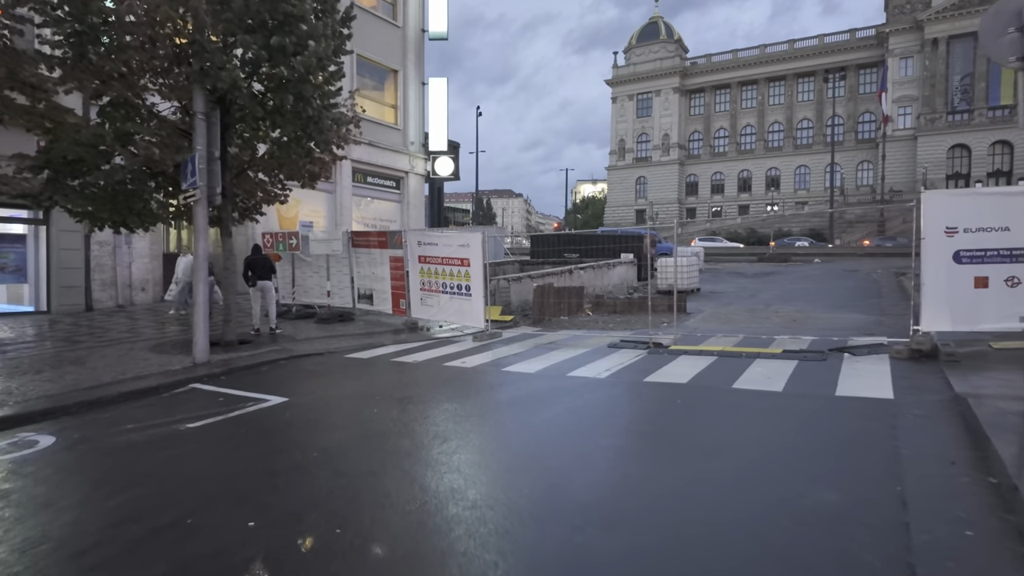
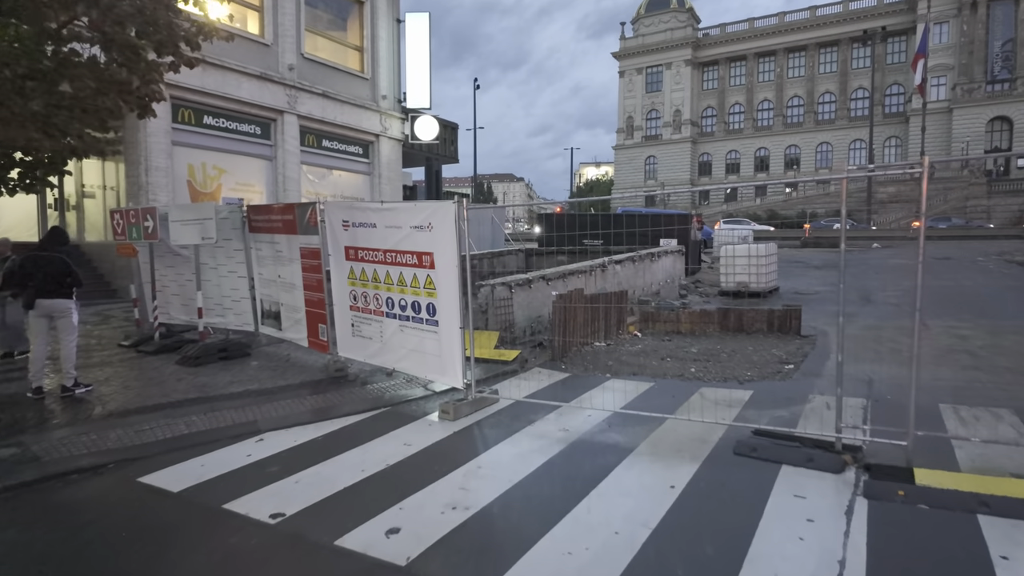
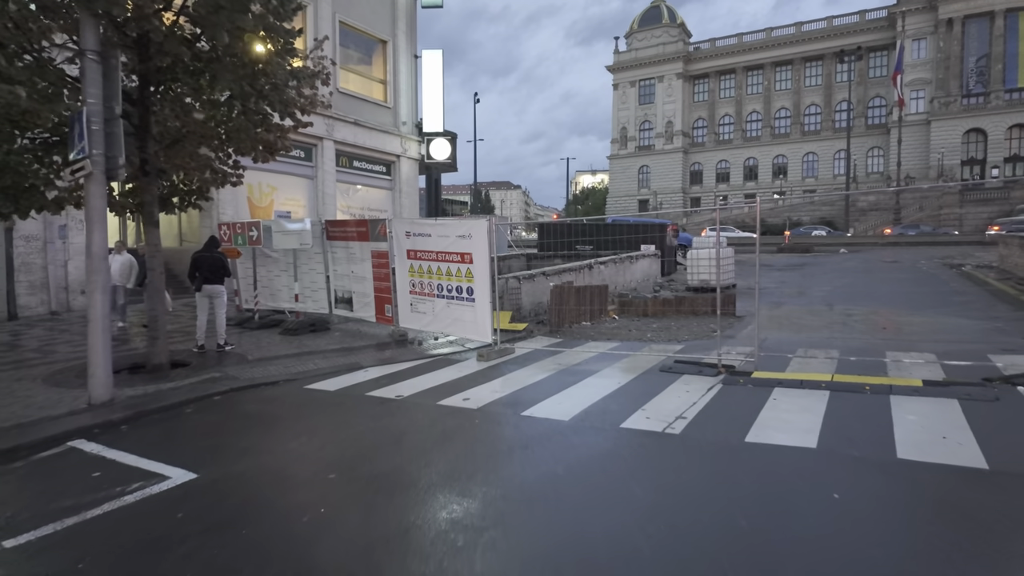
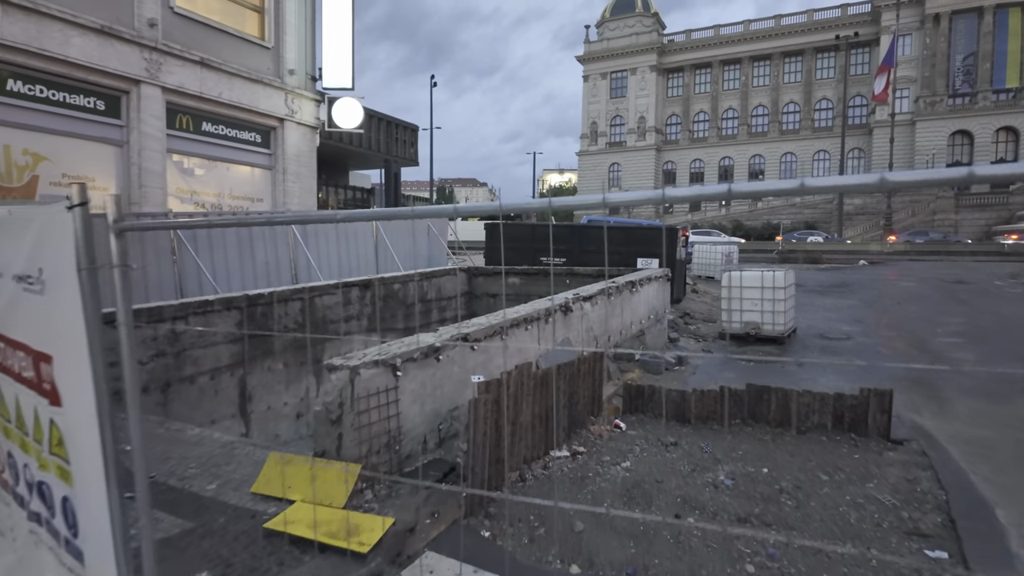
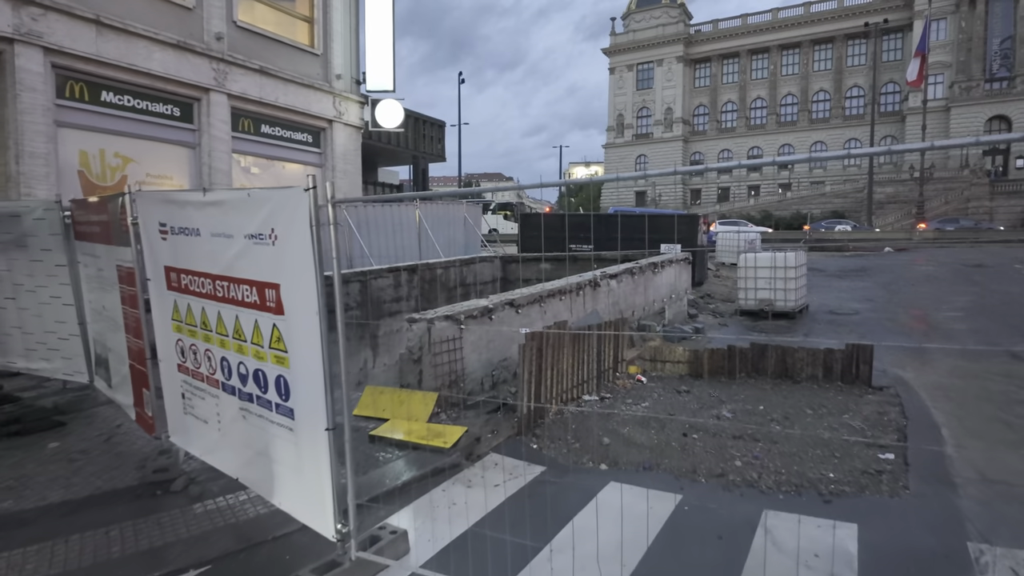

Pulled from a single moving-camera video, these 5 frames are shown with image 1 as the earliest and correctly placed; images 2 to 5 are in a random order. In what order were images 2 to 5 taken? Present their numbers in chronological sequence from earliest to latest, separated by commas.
3, 2, 5, 4
